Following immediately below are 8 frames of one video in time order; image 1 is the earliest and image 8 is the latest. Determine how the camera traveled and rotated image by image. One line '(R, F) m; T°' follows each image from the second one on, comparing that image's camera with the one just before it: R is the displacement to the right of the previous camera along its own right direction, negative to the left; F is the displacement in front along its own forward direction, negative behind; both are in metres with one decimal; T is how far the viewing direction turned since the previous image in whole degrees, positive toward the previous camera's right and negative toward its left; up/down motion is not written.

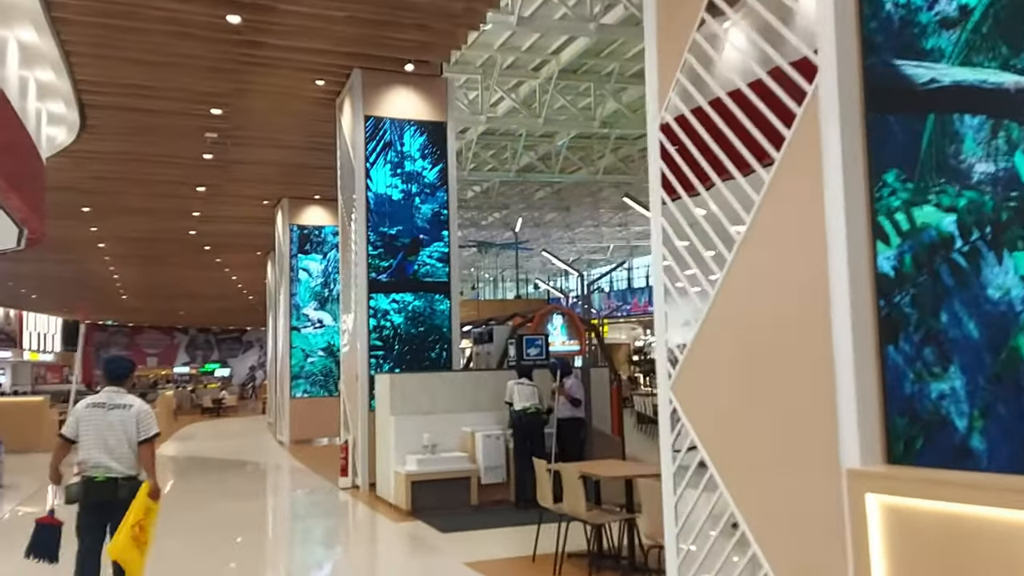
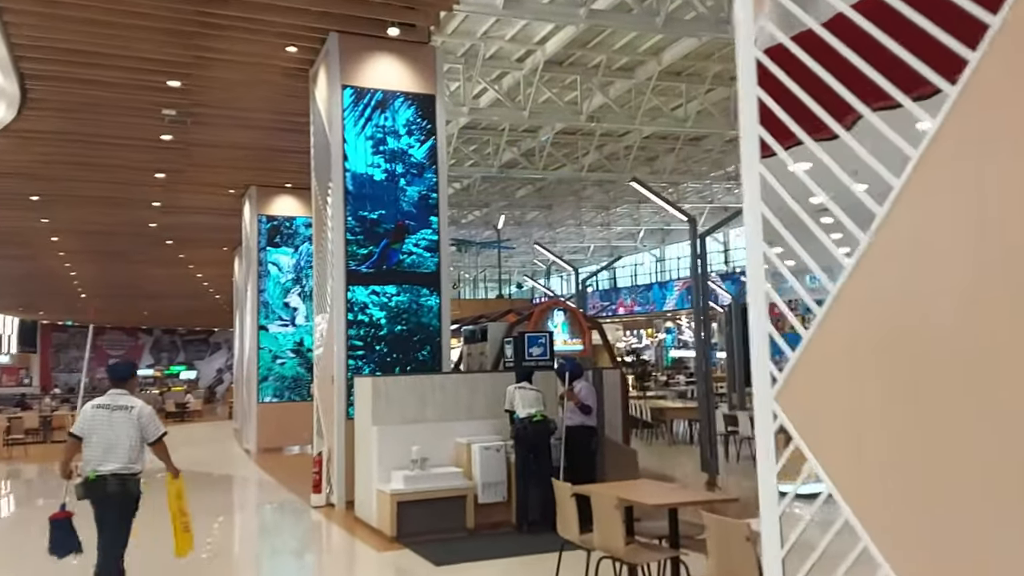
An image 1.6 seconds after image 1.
(-0.2, +0.9) m; +2°
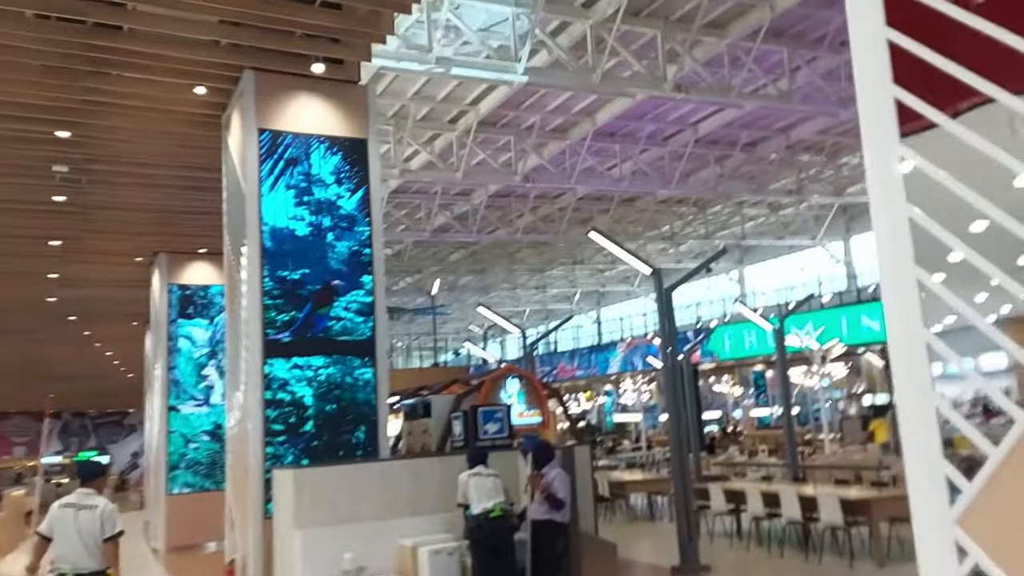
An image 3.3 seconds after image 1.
(-0.1, +0.9) m; +5°
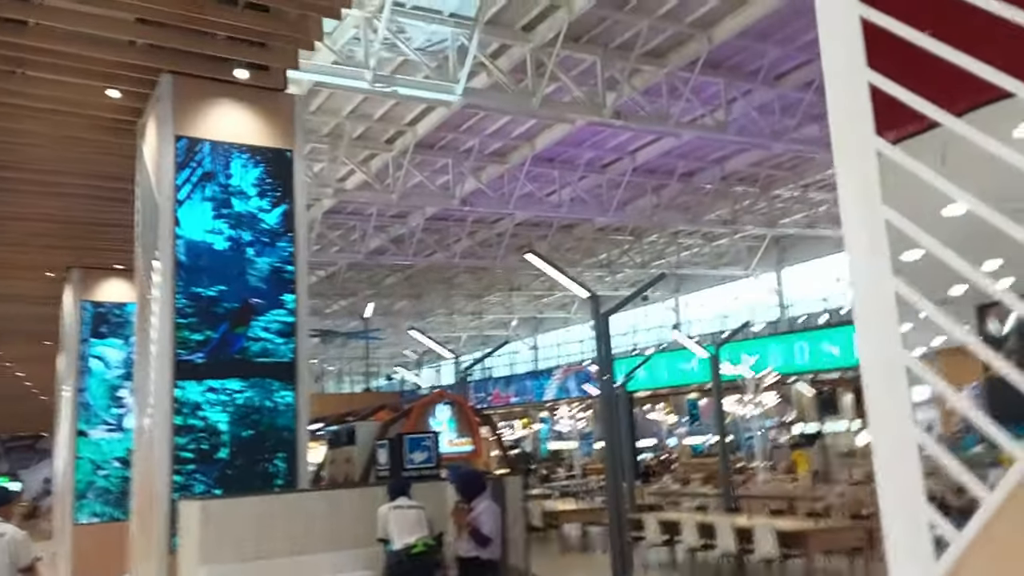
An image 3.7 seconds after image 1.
(0.0, +0.3) m; +4°
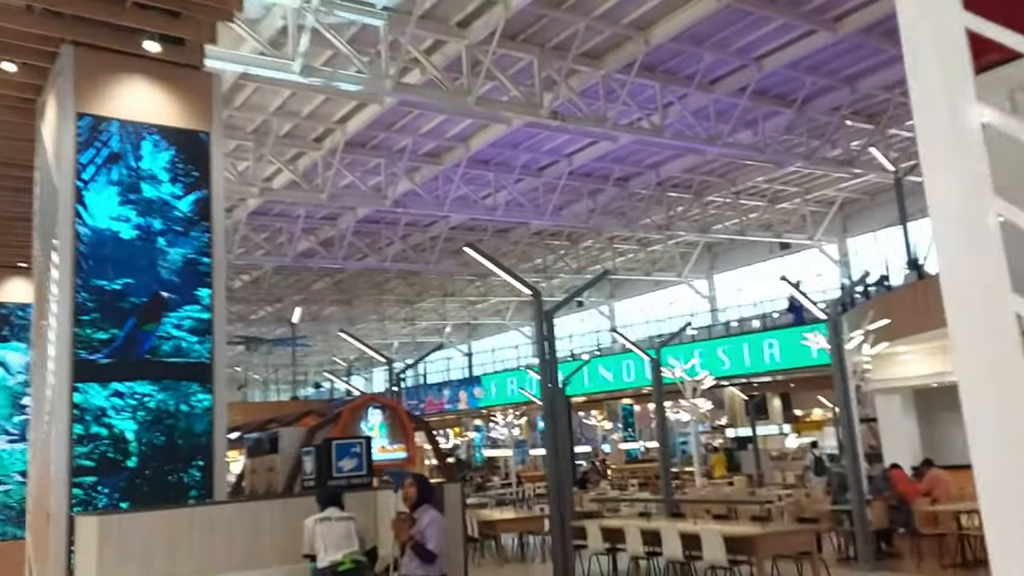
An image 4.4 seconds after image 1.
(0.0, +0.4) m; +5°
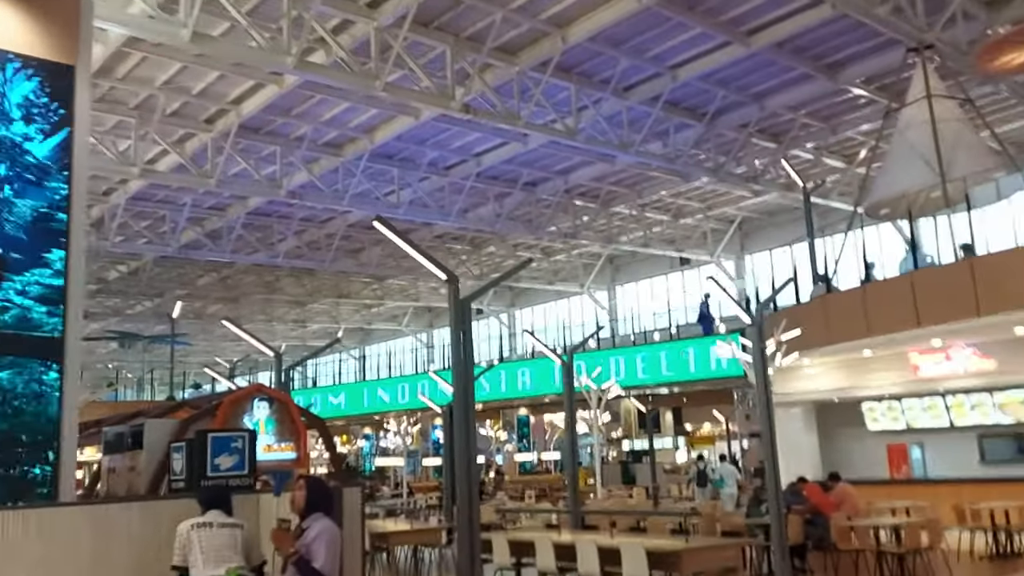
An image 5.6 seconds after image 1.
(-0.1, +0.6) m; +7°
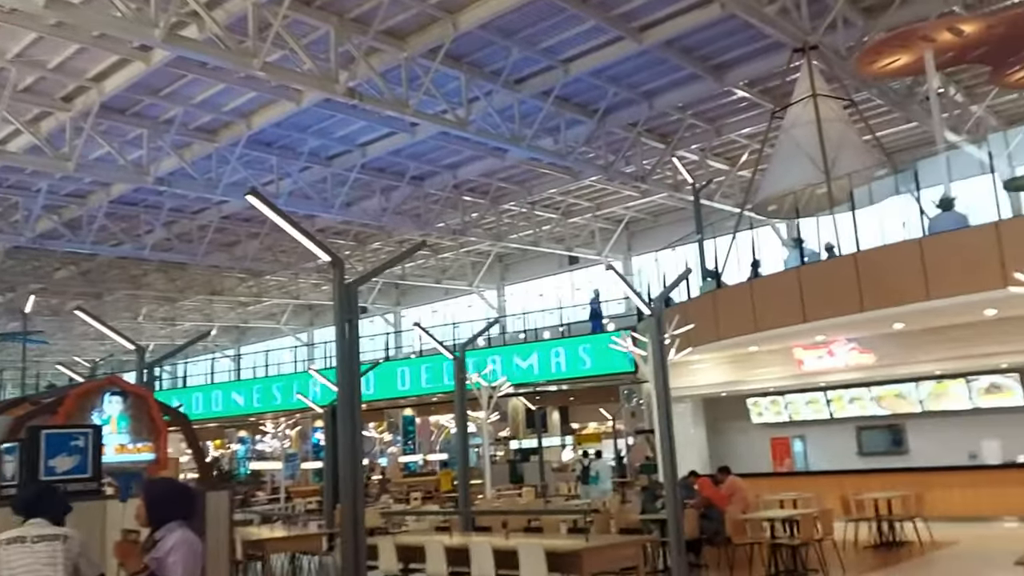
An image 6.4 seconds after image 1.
(0.0, +0.4) m; +8°
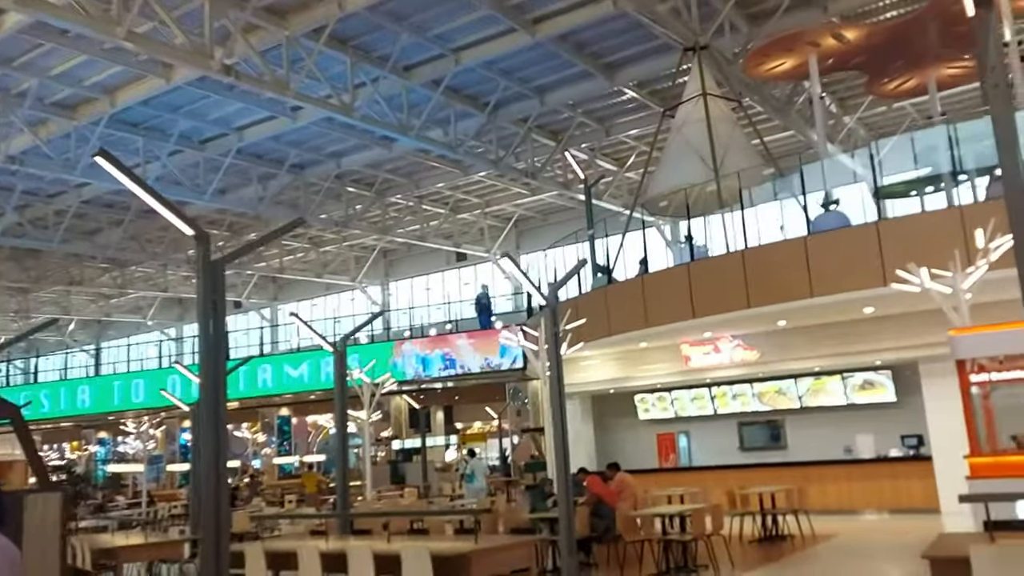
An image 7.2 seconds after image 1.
(0.0, +0.4) m; +8°
